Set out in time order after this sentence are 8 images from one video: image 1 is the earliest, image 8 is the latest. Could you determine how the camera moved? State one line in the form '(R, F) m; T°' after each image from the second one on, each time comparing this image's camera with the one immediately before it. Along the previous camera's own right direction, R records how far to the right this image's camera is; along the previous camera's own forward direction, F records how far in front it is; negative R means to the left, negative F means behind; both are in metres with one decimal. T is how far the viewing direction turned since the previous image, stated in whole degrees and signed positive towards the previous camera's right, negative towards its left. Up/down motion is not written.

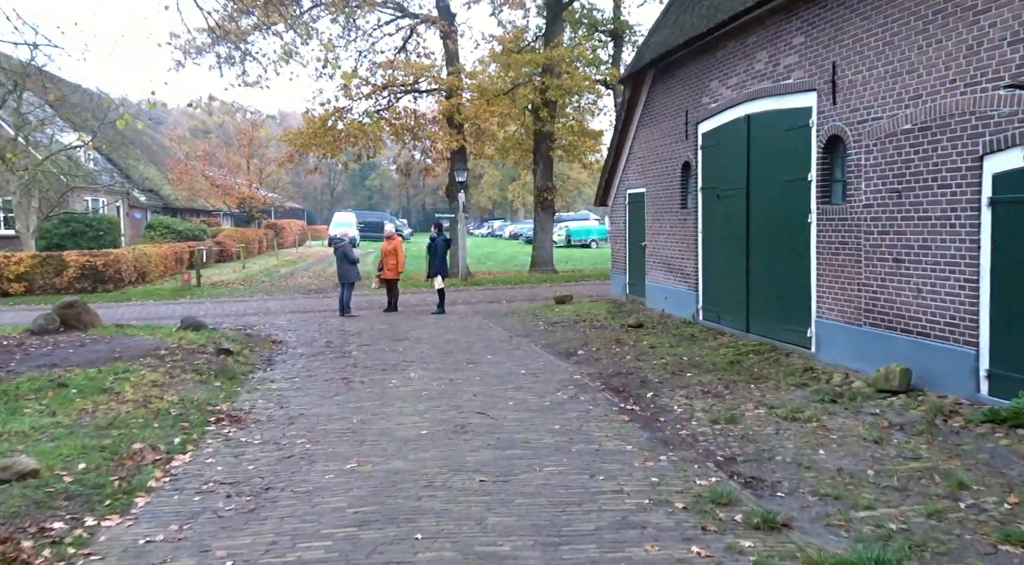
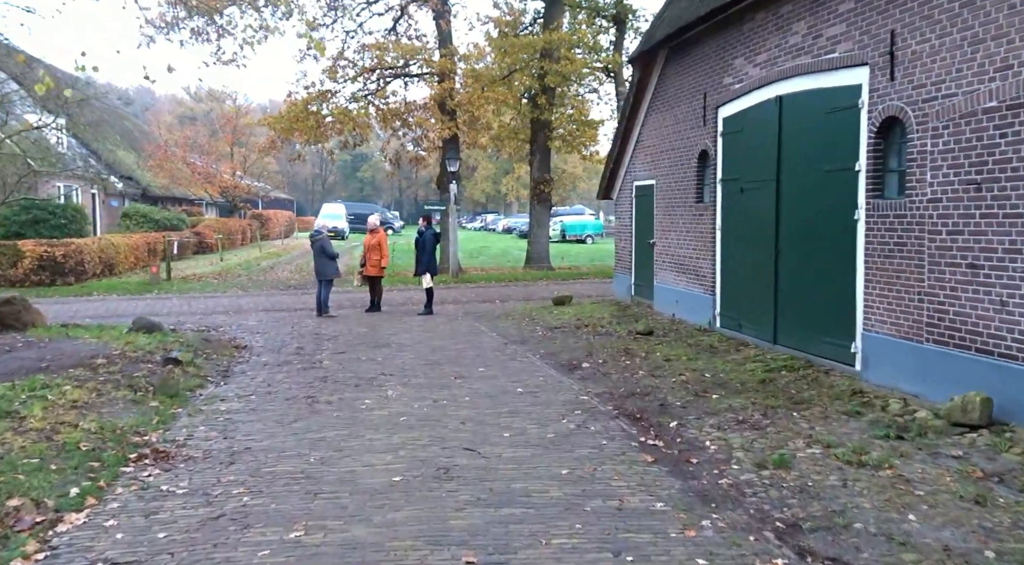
(0.0, +1.7) m; 0°
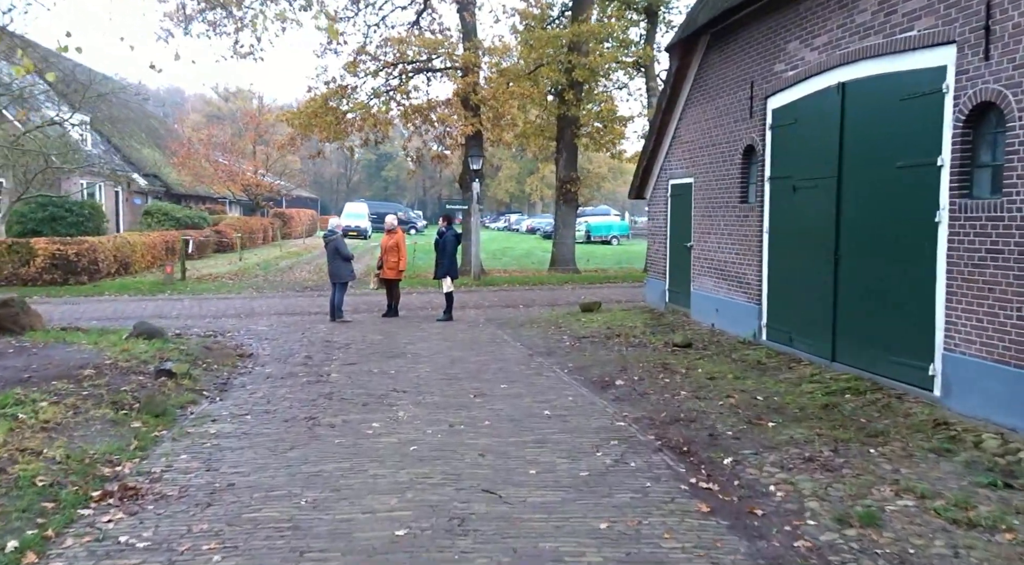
(0.0, +1.1) m; -1°
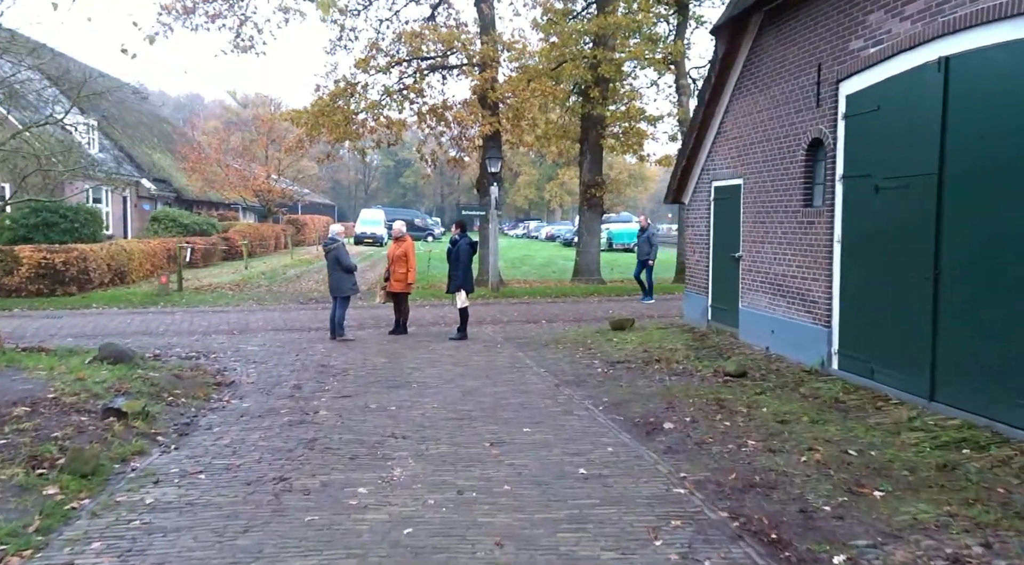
(-0.1, +1.9) m; -1°
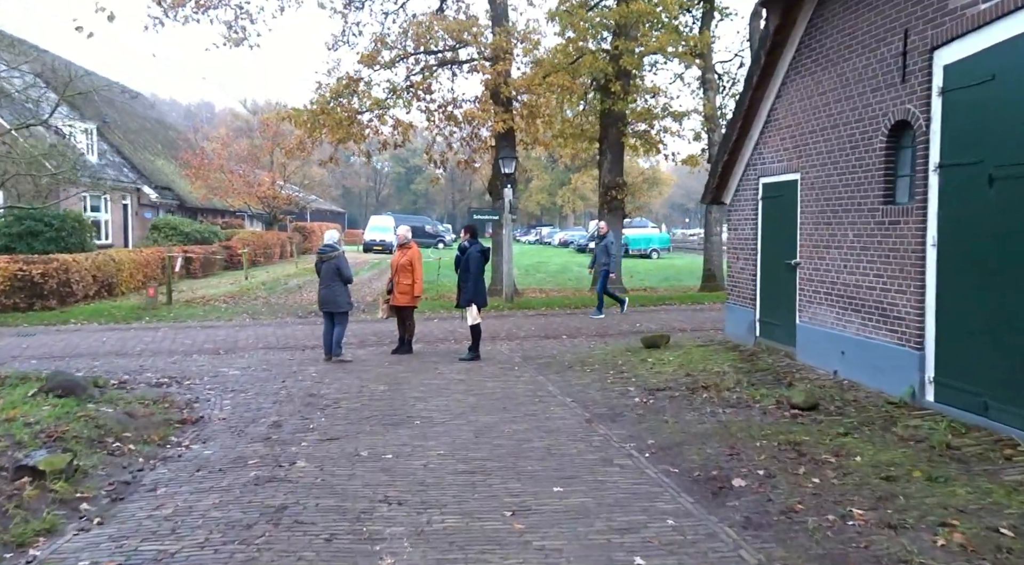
(-0.1, +1.8) m; -1°
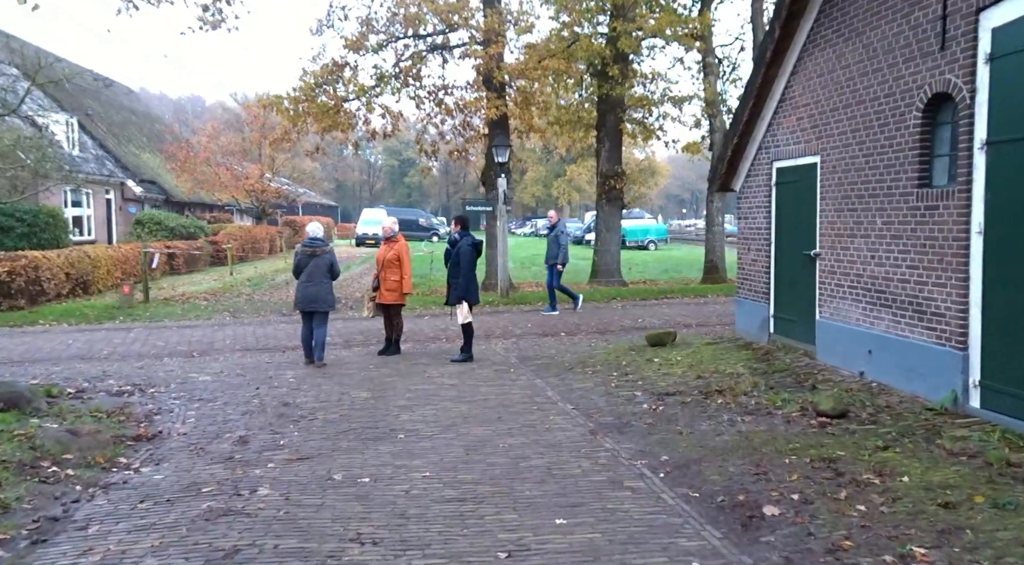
(0.0, +1.0) m; 0°
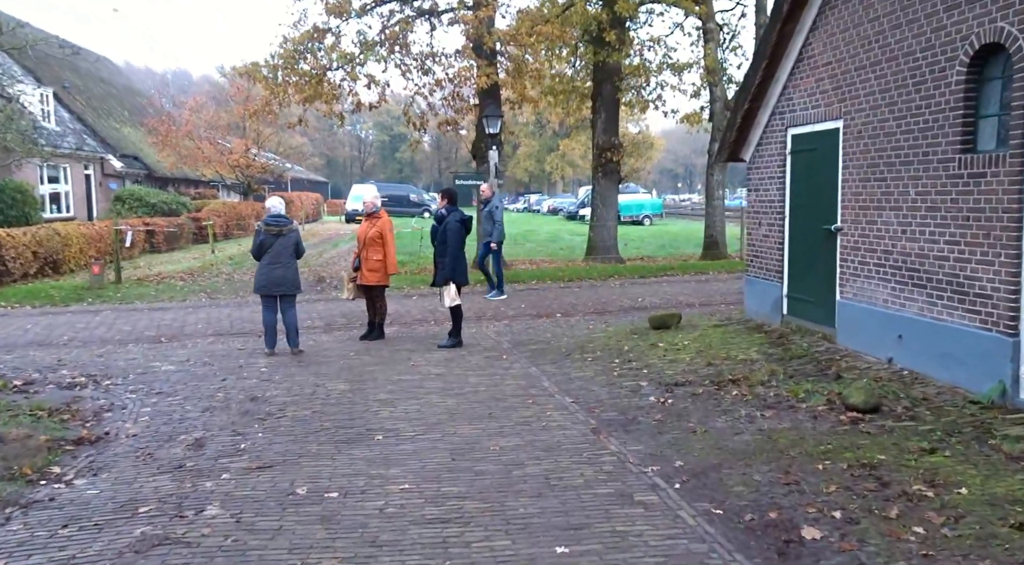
(0.0, +1.0) m; 0°
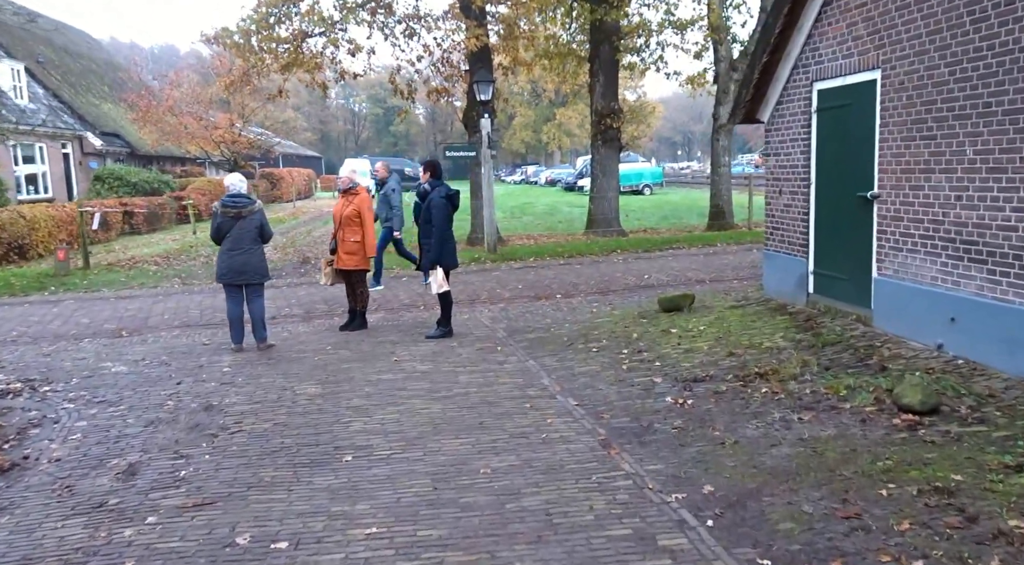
(+0.1, +1.2) m; 0°
